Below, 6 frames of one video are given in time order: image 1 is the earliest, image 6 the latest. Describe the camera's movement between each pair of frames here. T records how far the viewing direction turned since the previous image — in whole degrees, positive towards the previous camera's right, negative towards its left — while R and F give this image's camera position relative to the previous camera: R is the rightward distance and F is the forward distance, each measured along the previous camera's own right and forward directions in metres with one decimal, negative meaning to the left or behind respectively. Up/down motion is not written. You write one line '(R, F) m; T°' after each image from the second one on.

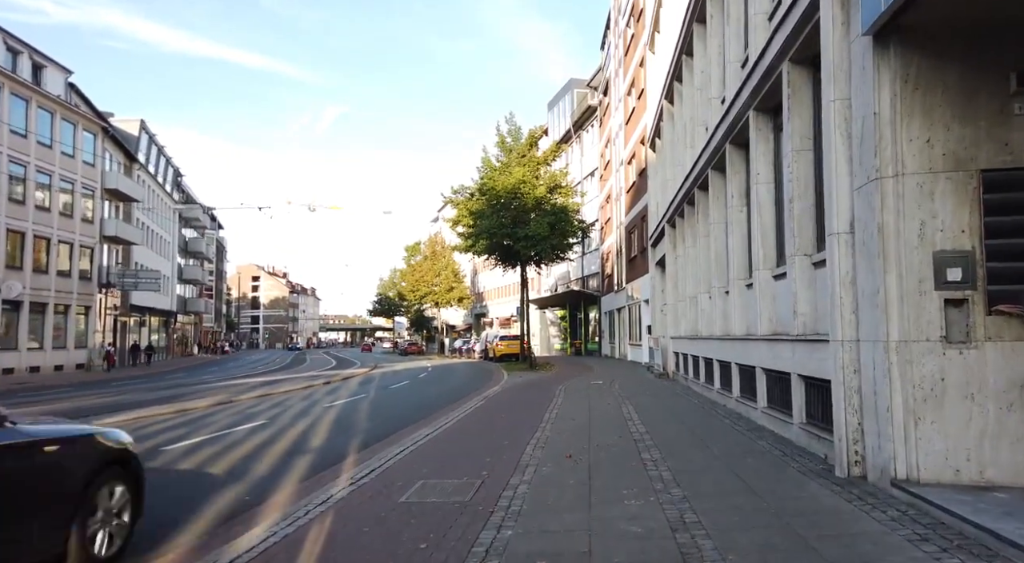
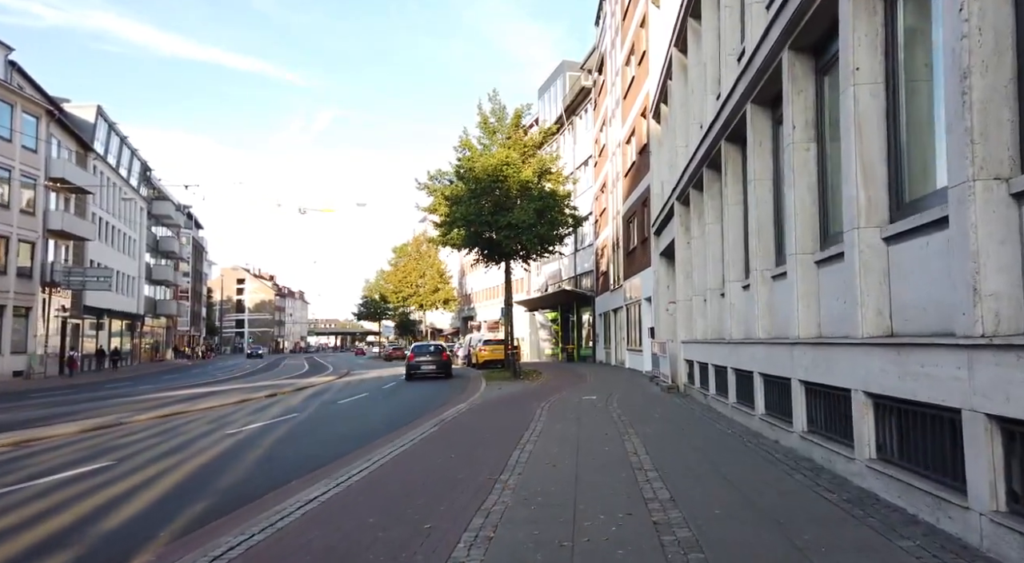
(+0.5, +3.4) m; +1°
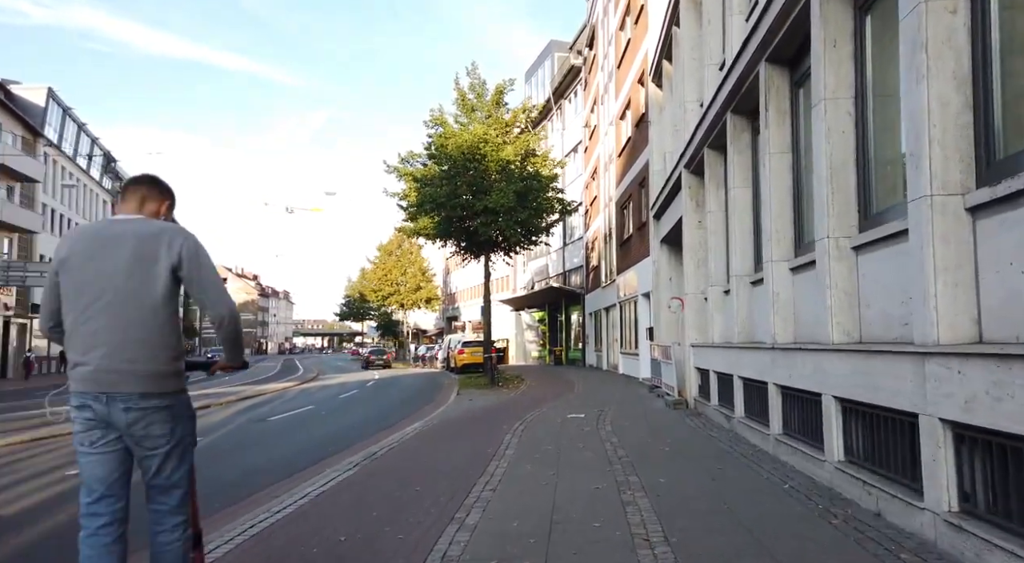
(+0.4, +2.9) m; +1°
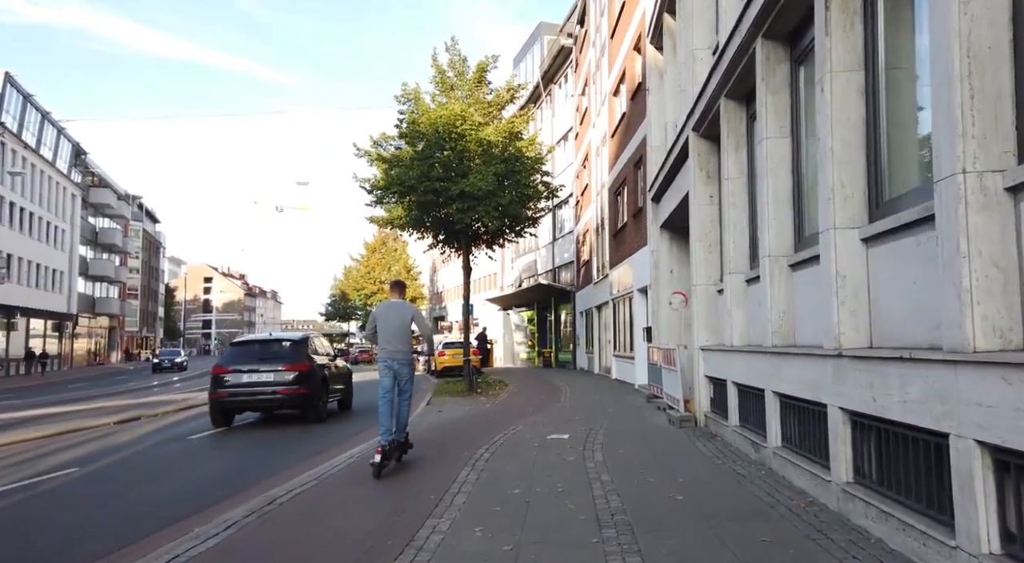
(+0.4, +2.2) m; +1°
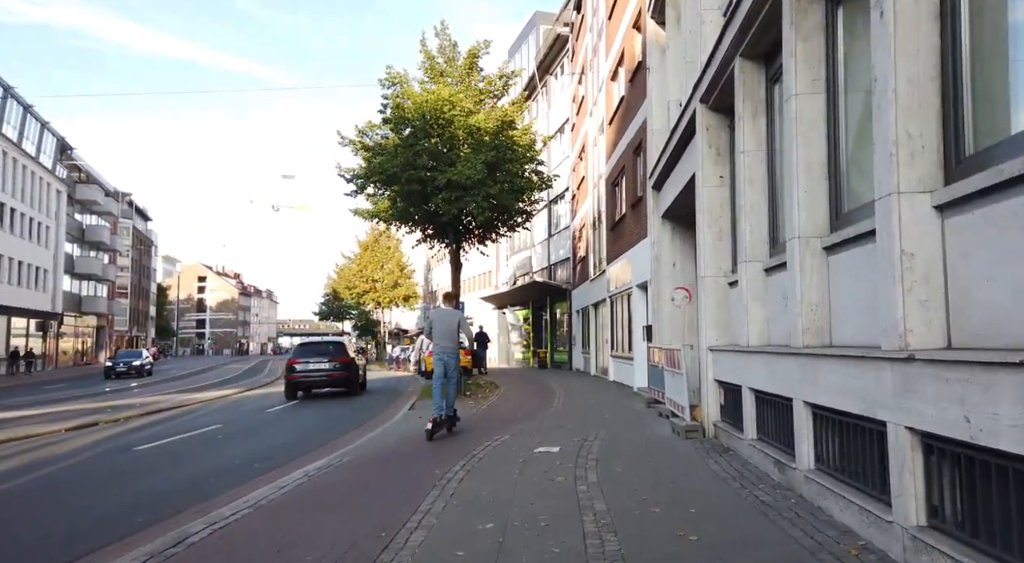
(+0.2, +1.1) m; 0°
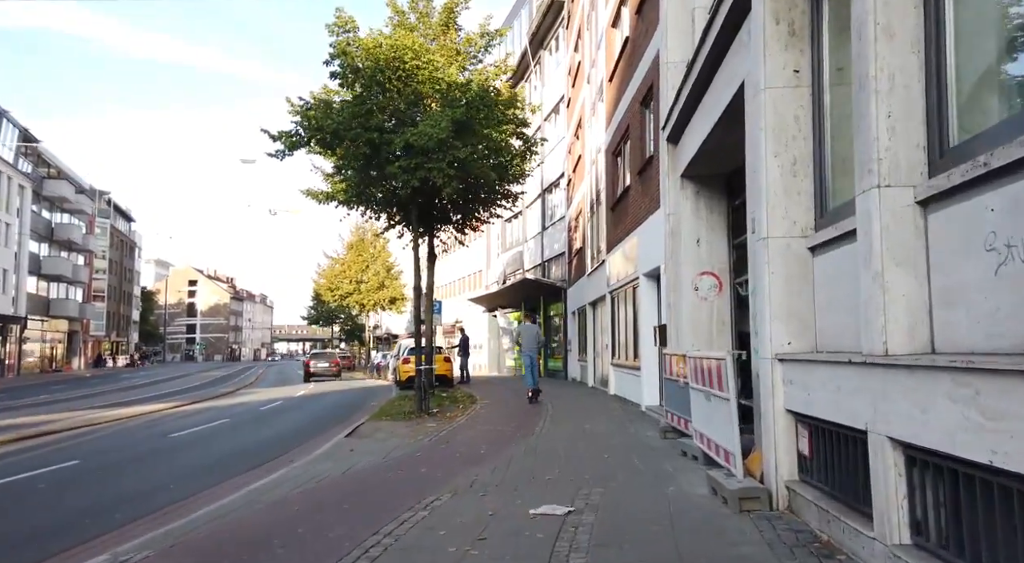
(+0.5, +3.3) m; 0°
